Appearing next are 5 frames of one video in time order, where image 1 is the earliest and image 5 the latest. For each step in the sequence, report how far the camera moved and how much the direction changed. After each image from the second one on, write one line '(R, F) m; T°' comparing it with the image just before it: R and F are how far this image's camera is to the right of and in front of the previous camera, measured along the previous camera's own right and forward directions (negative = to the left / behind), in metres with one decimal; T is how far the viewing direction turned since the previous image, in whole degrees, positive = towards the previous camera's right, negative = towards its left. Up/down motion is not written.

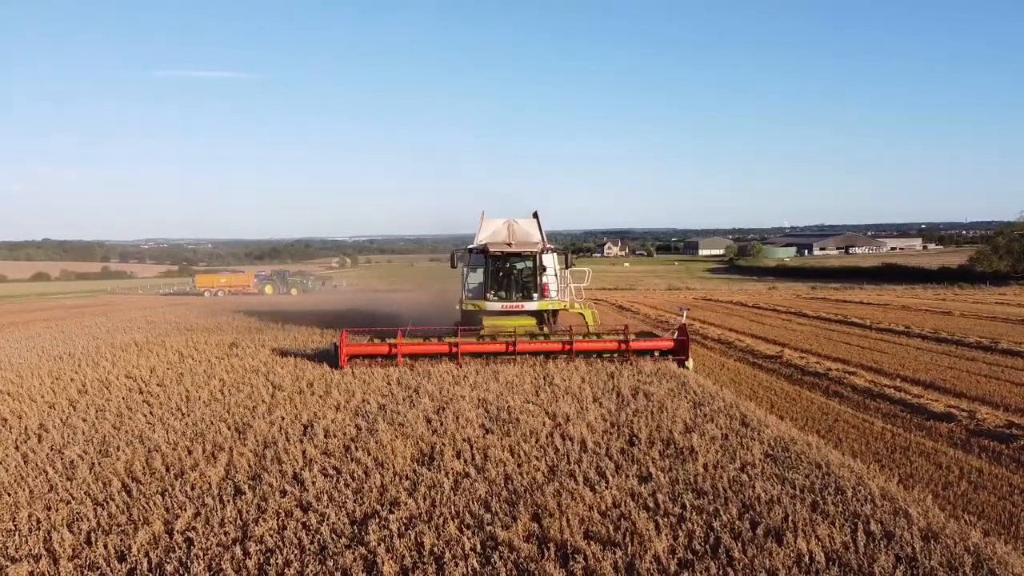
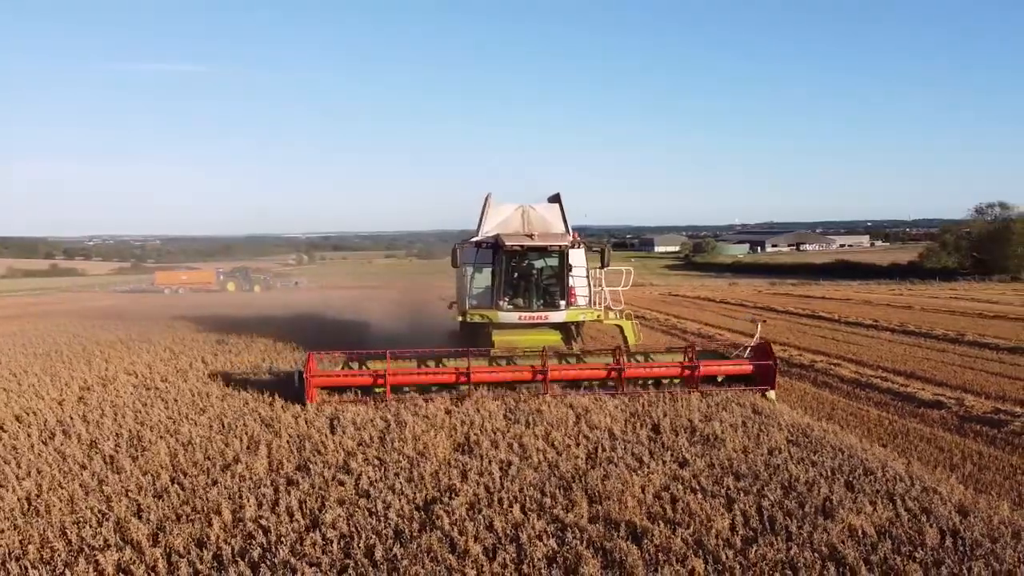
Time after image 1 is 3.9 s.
(-0.7, -0.2) m; +3°
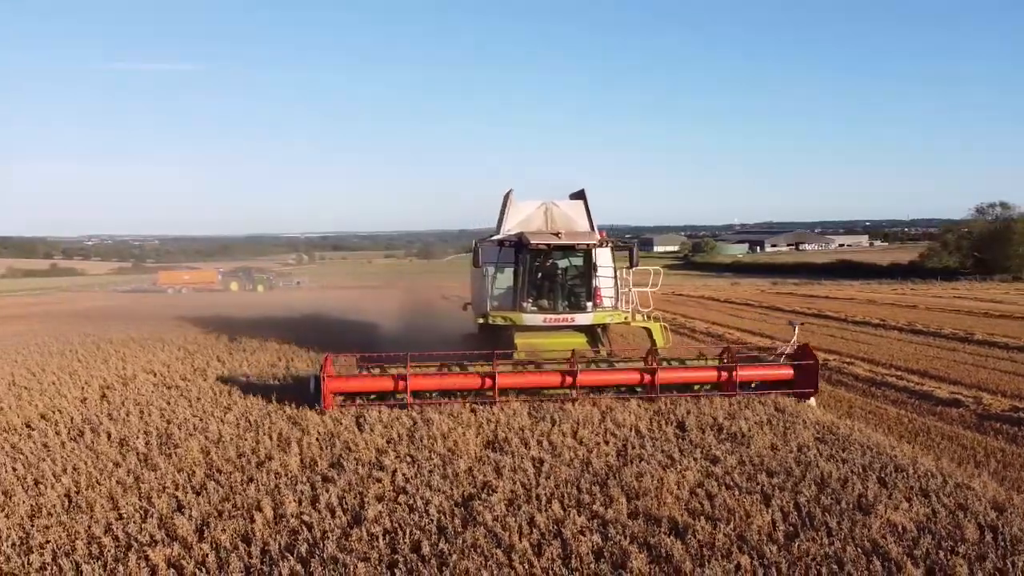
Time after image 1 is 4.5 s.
(-0.3, 0.0) m; 0°
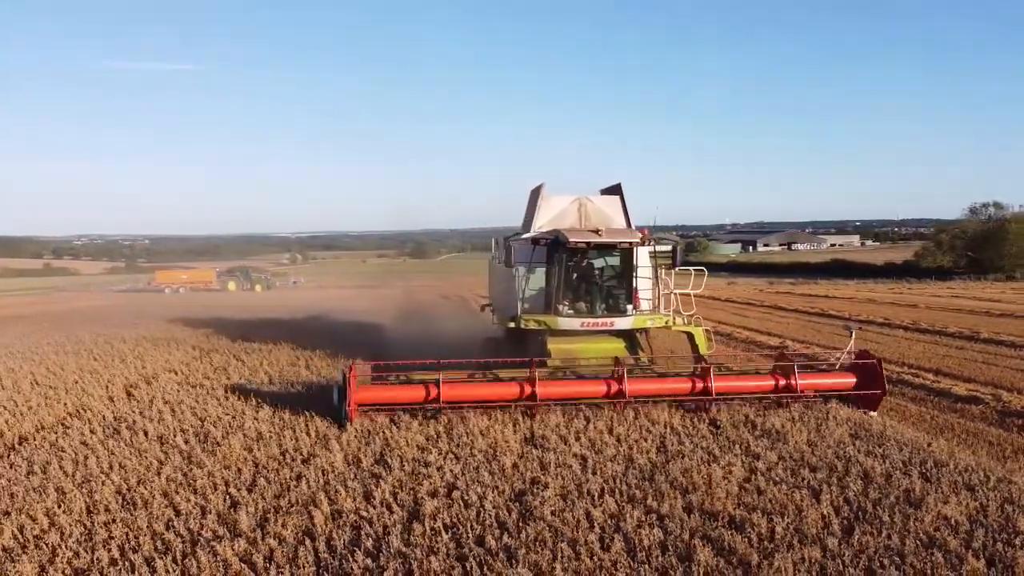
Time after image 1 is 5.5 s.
(-0.4, -0.1) m; 0°
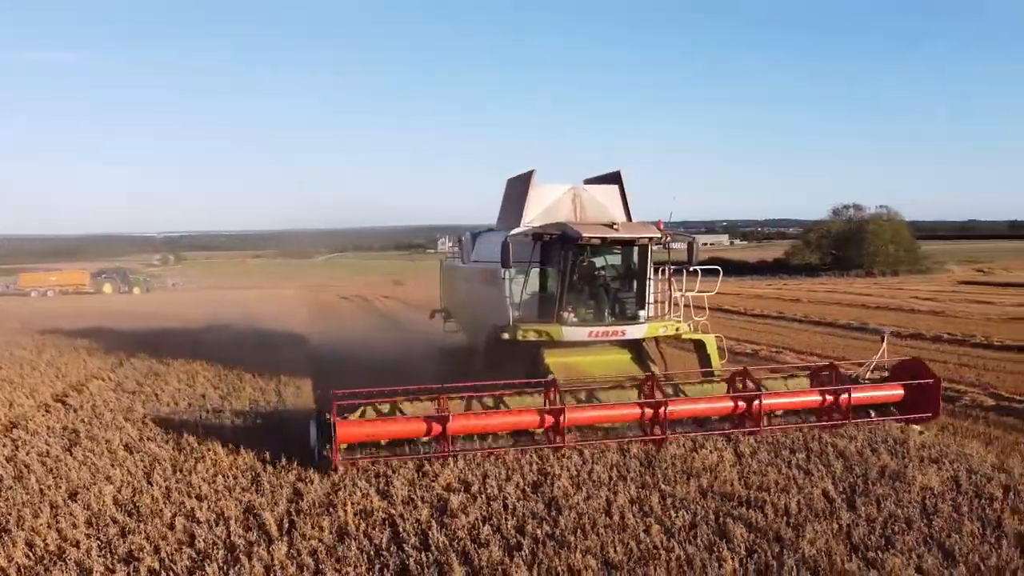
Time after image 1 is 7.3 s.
(-1.0, 0.0) m; +8°
